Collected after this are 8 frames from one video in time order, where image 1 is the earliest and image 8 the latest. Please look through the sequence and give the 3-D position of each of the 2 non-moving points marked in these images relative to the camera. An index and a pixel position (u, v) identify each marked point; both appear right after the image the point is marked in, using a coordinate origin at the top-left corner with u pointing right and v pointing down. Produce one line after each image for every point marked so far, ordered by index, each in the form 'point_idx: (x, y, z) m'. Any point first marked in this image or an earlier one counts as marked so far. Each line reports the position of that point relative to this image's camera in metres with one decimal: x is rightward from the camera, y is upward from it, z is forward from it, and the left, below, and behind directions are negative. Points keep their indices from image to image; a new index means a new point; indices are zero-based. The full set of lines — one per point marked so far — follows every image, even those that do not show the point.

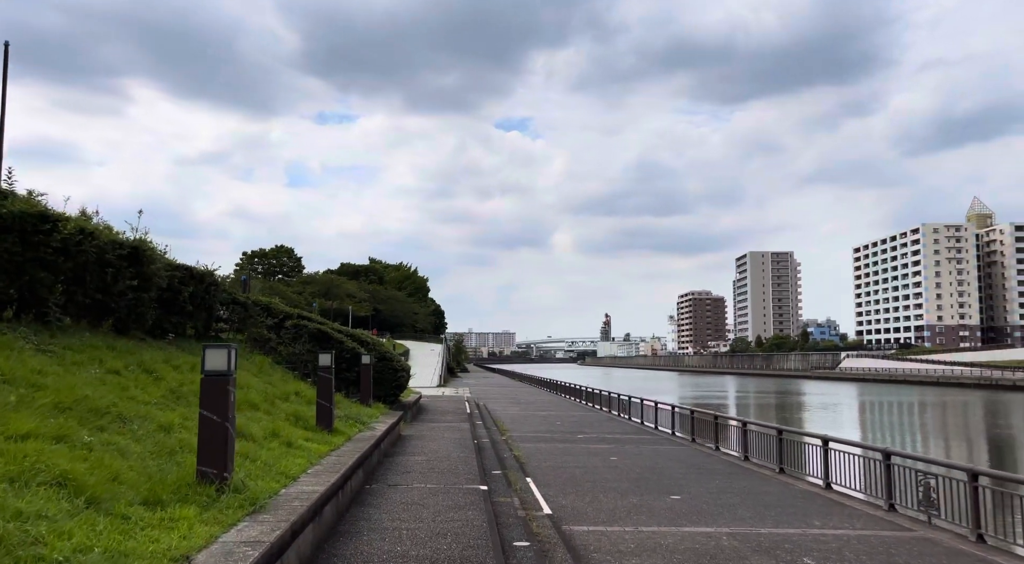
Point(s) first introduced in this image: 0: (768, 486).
0: (+4.1, -3.3, +12.3) m
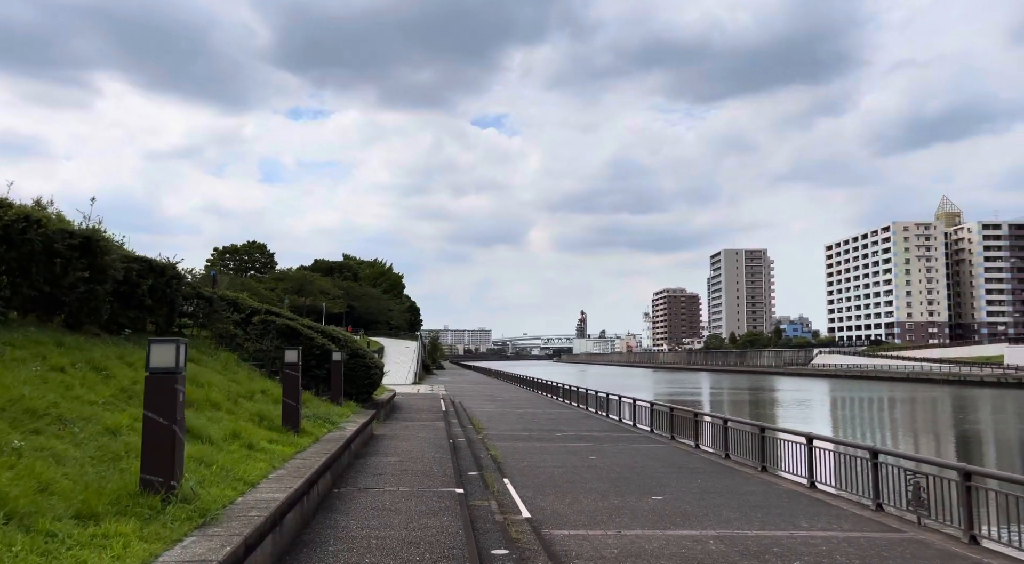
0: (+3.8, -3.2, +12.0) m
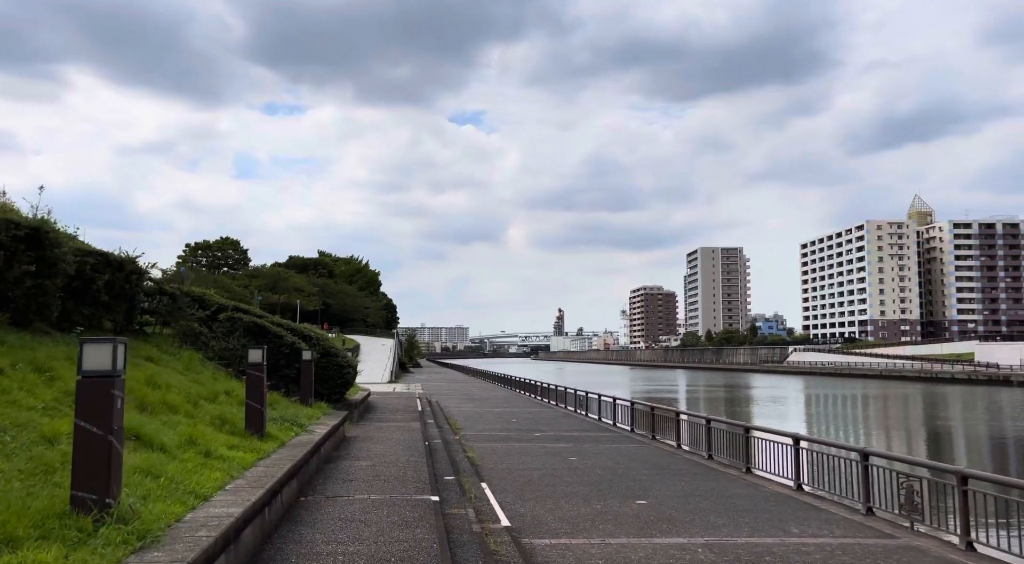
0: (+3.4, -3.1, +11.7) m
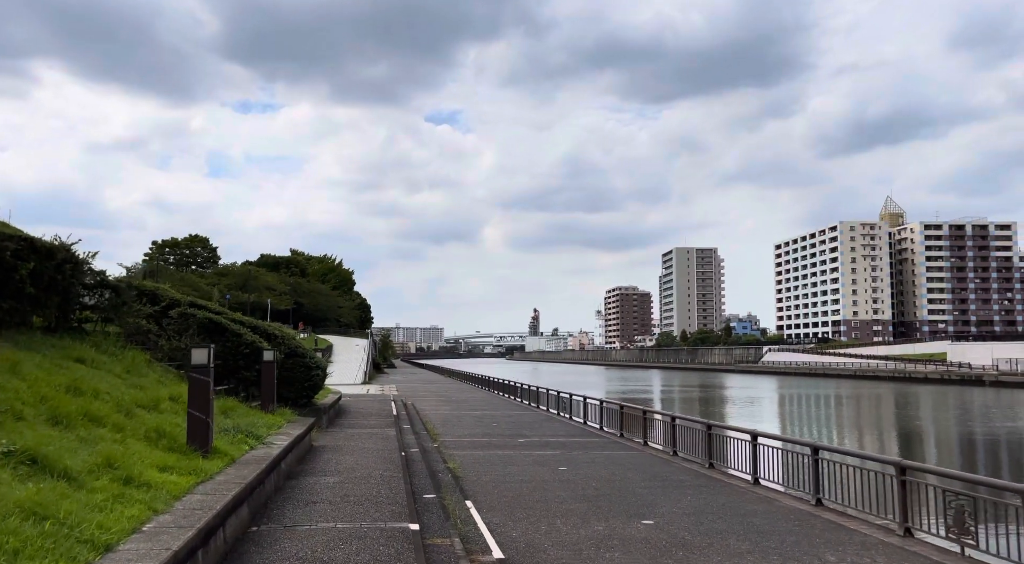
0: (+3.3, -3.0, +10.5) m
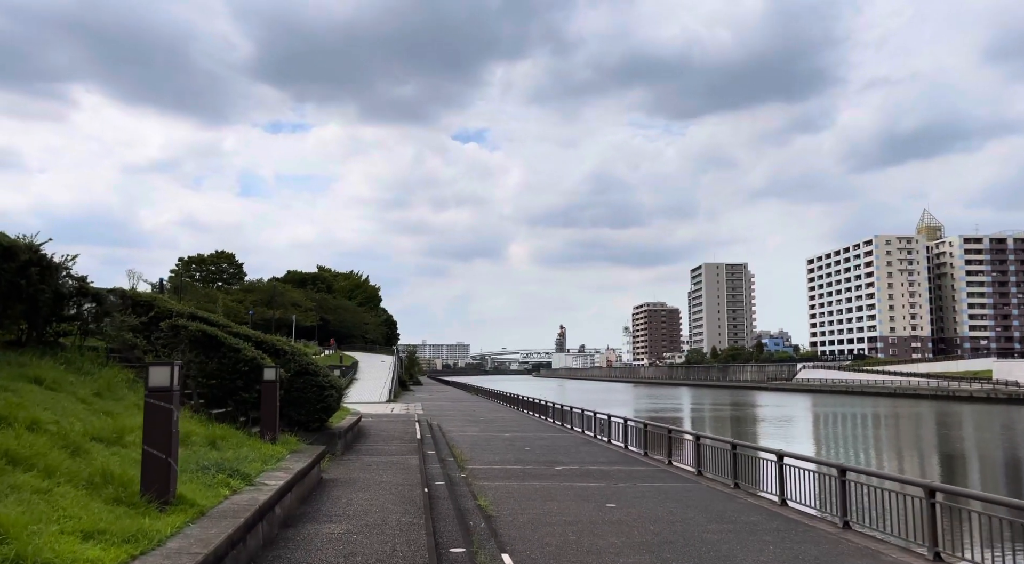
0: (+3.8, -3.1, +8.5) m
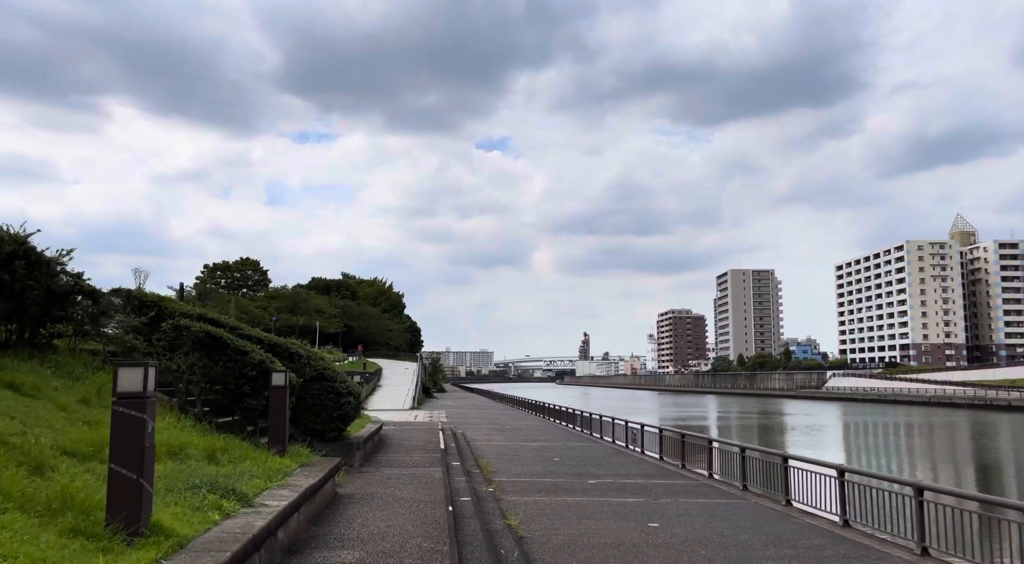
0: (+4.1, -3.0, +7.4) m
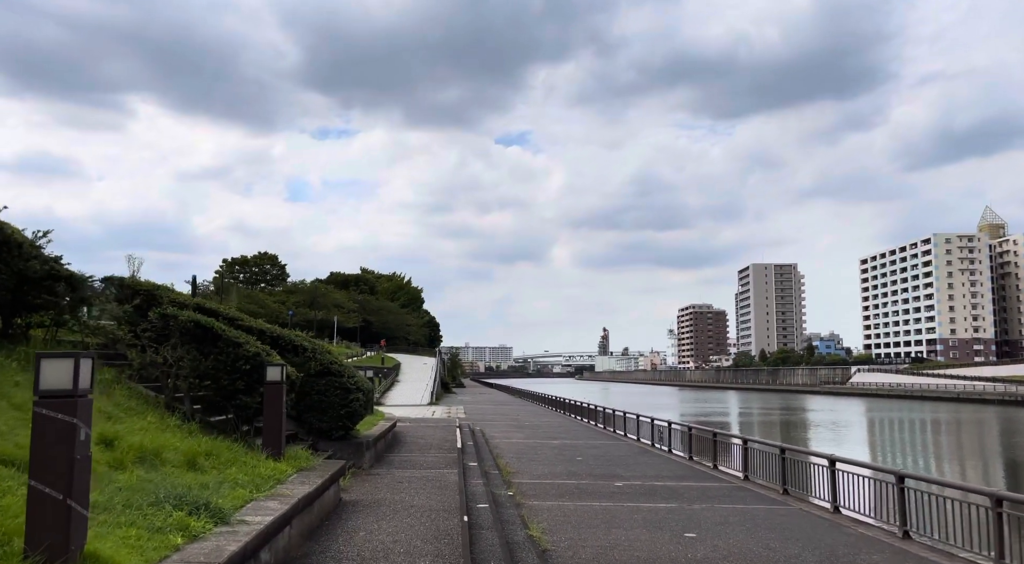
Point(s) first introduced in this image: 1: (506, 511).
0: (+4.3, -2.8, +6.3) m
1: (-0.1, -3.1, +10.3) m
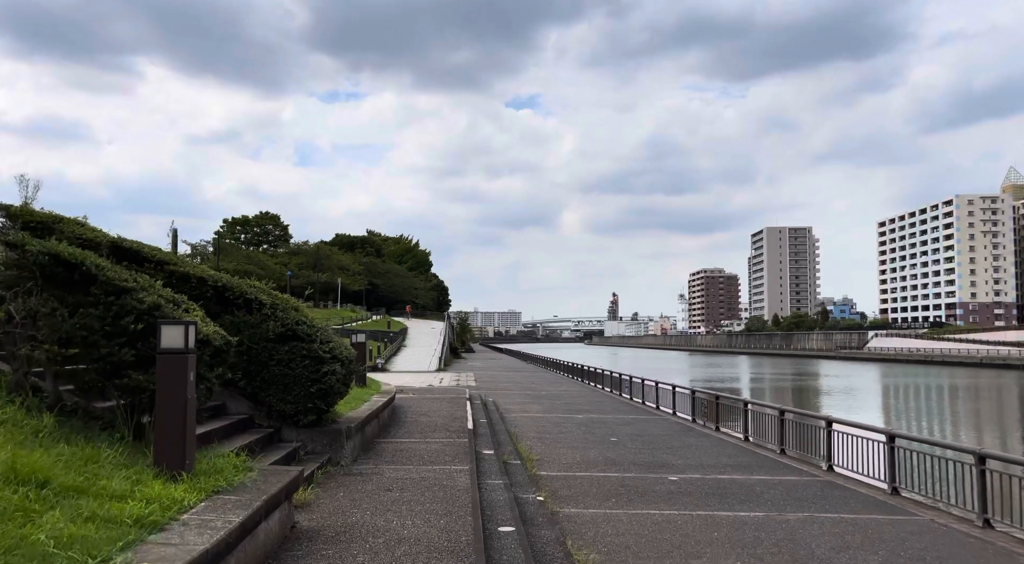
0: (+4.6, -2.3, +3.1) m
1: (+0.2, -2.4, +7.2) m
